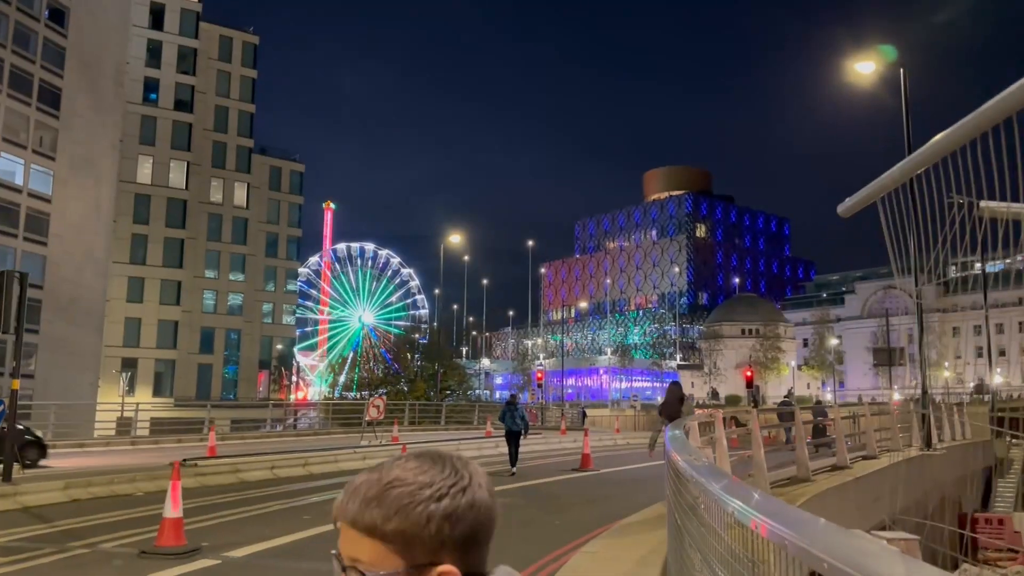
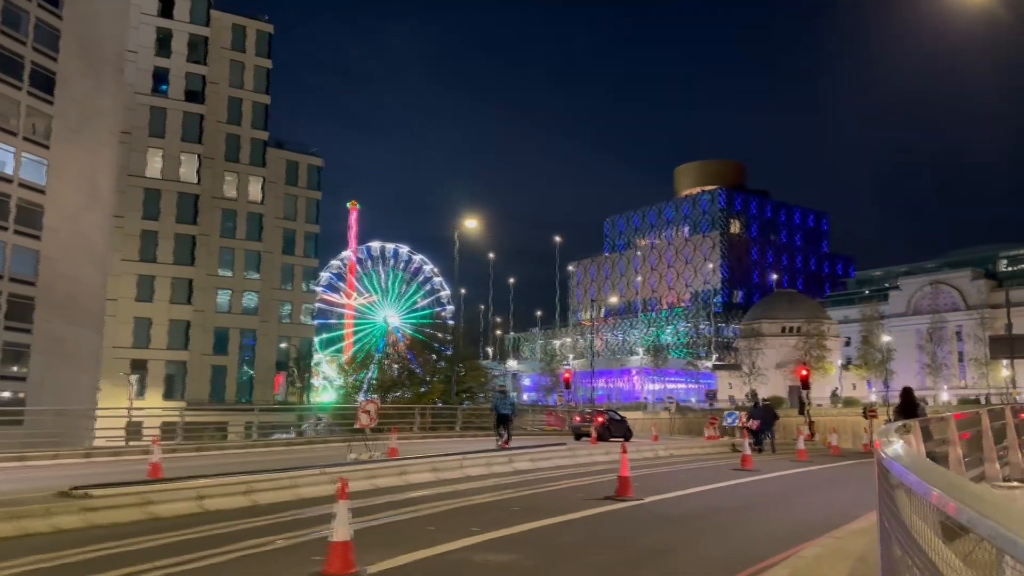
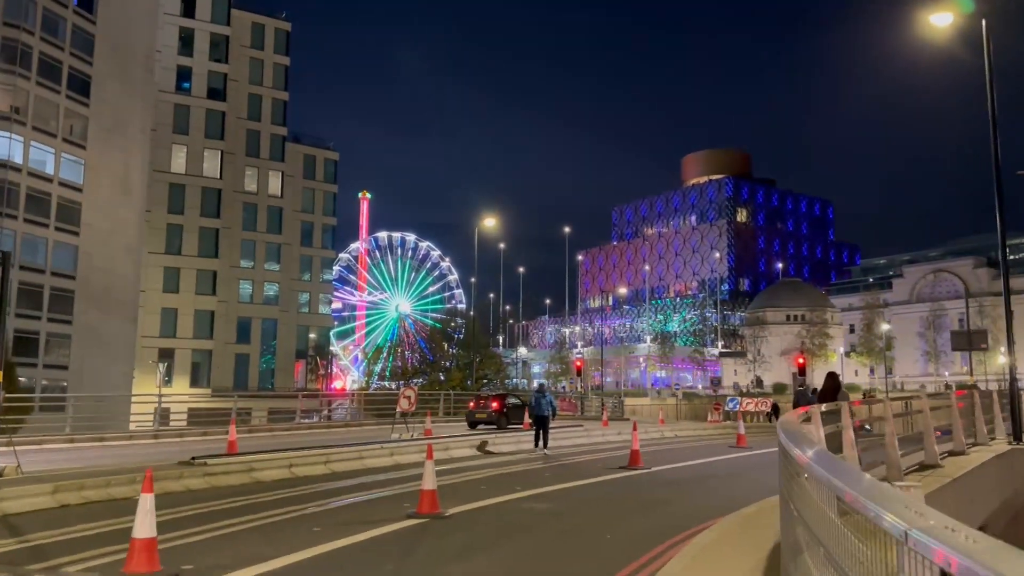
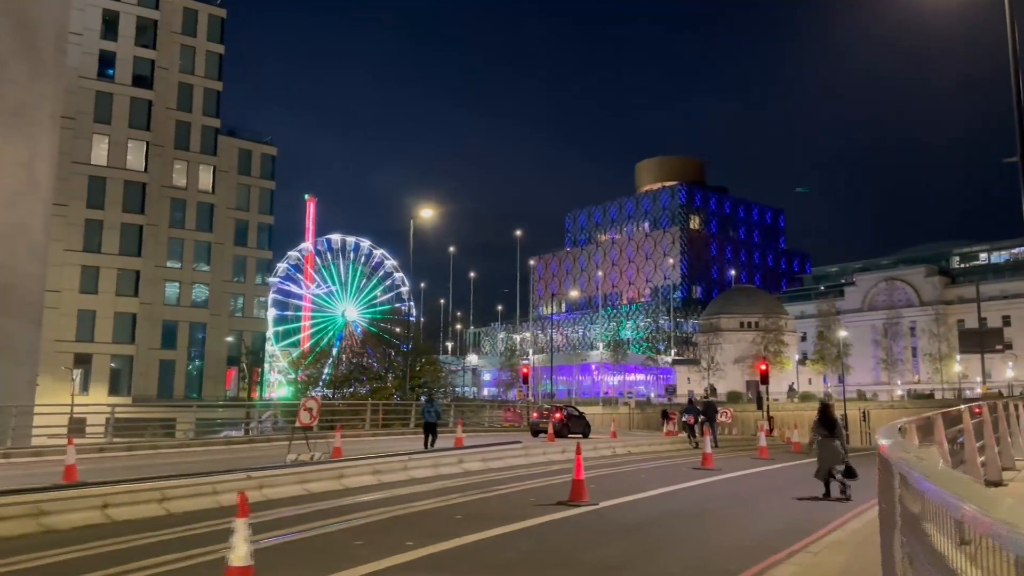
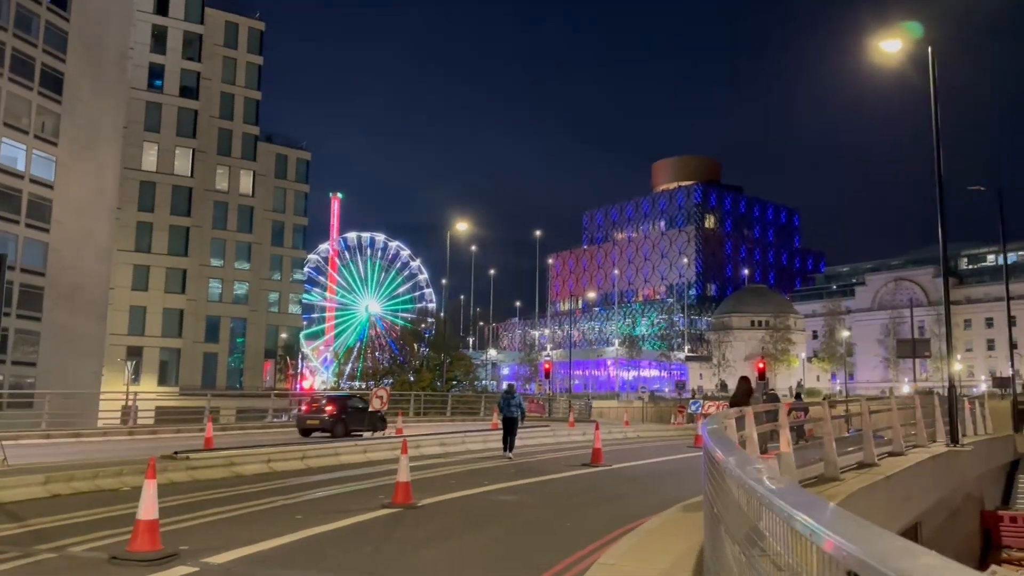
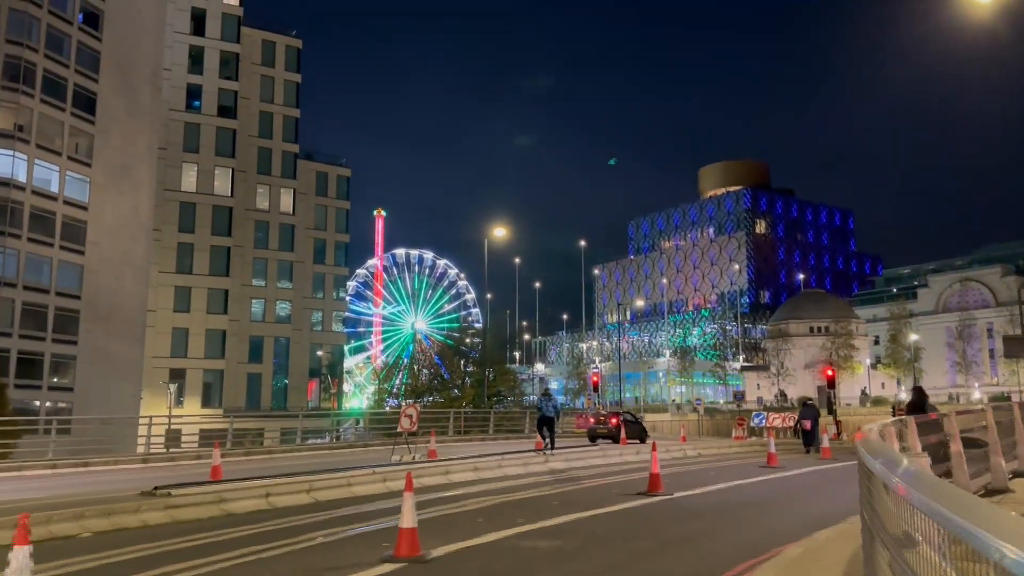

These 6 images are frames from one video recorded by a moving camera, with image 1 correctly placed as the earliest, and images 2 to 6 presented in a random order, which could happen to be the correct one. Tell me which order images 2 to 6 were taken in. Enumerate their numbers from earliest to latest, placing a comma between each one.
5, 3, 6, 2, 4
